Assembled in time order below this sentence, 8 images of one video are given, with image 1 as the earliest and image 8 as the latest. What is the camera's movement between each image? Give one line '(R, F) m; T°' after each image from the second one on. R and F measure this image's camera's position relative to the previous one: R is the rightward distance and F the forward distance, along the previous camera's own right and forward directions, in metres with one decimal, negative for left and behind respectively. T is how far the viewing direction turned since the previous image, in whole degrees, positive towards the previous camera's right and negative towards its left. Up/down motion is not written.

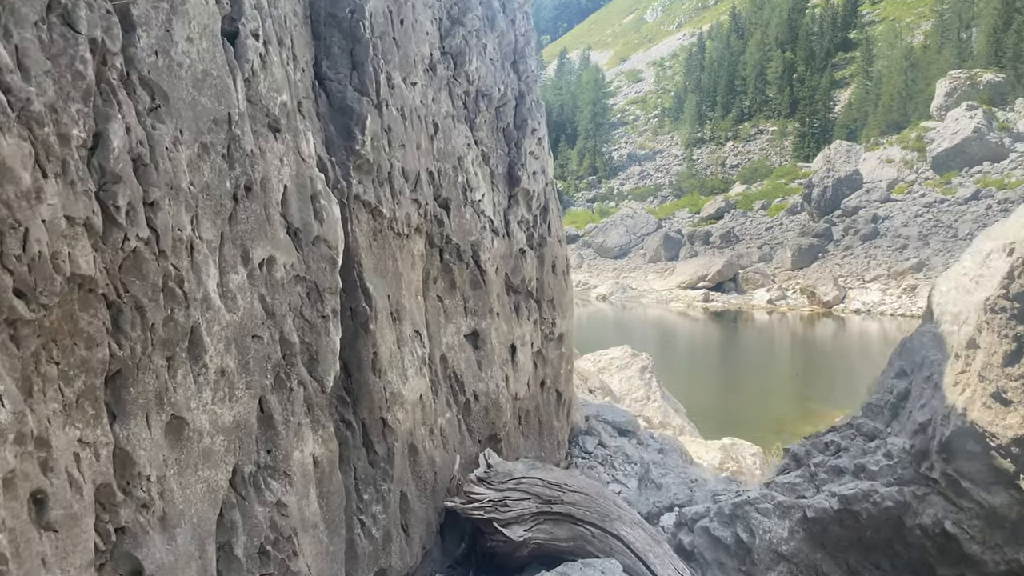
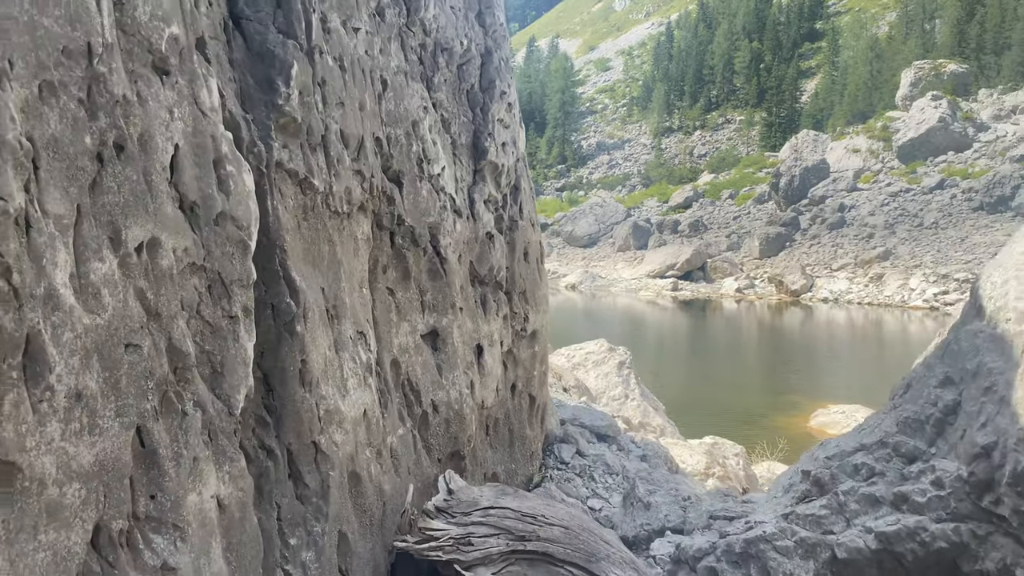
(0.0, +1.0) m; +2°
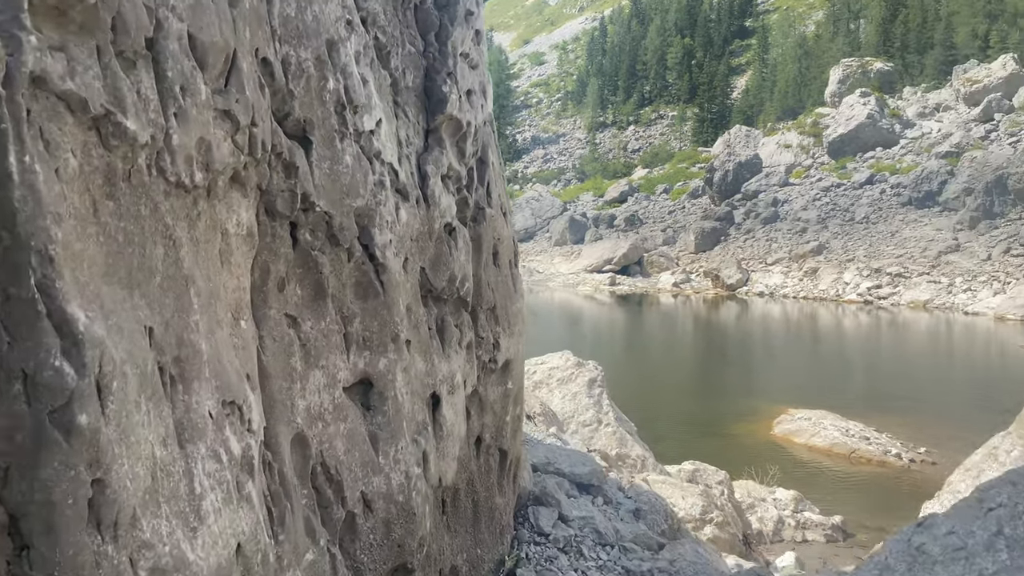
(-0.2, +2.0) m; +4°
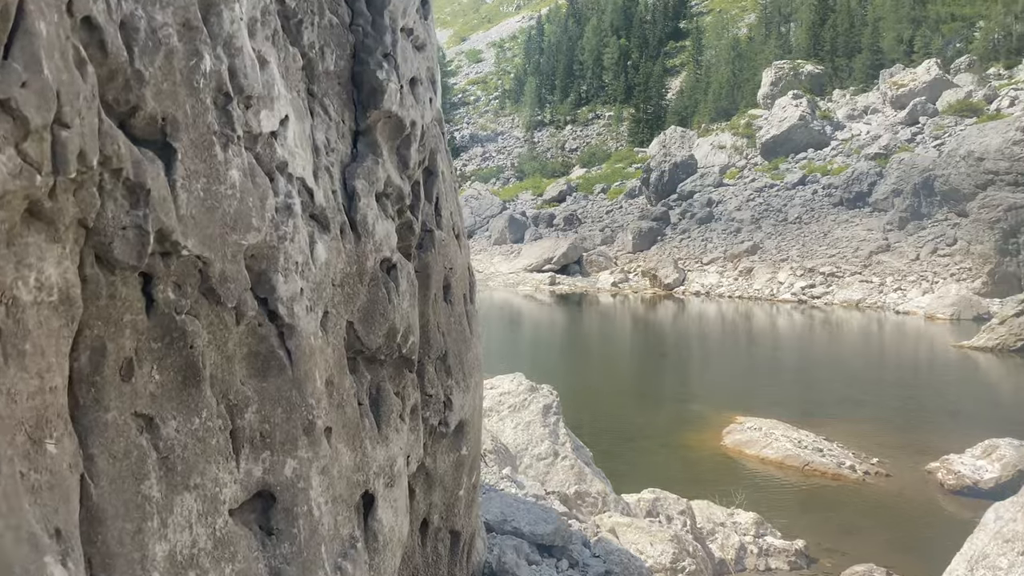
(-0.1, +1.0) m; +4°
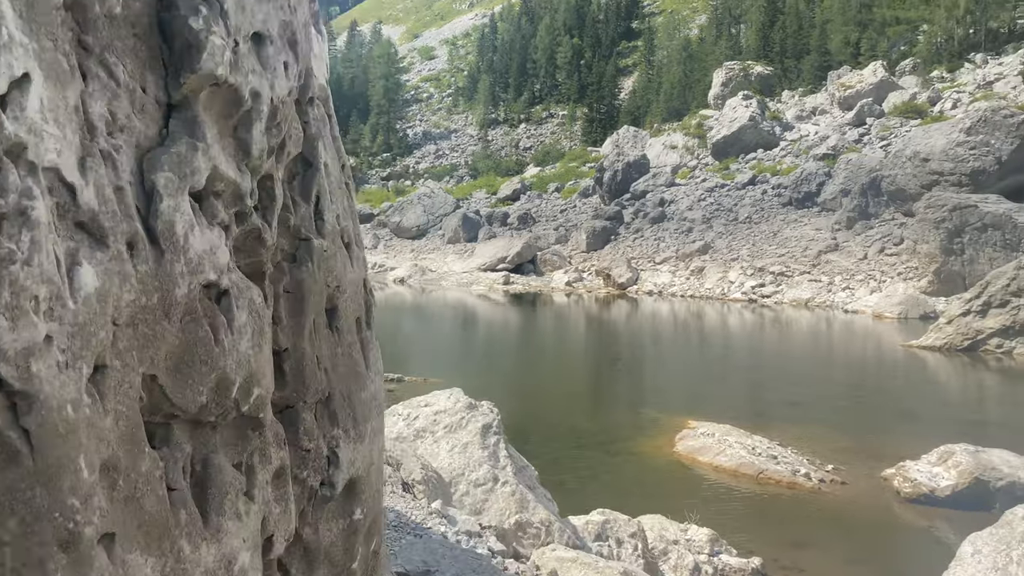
(+0.2, +0.8) m; +3°
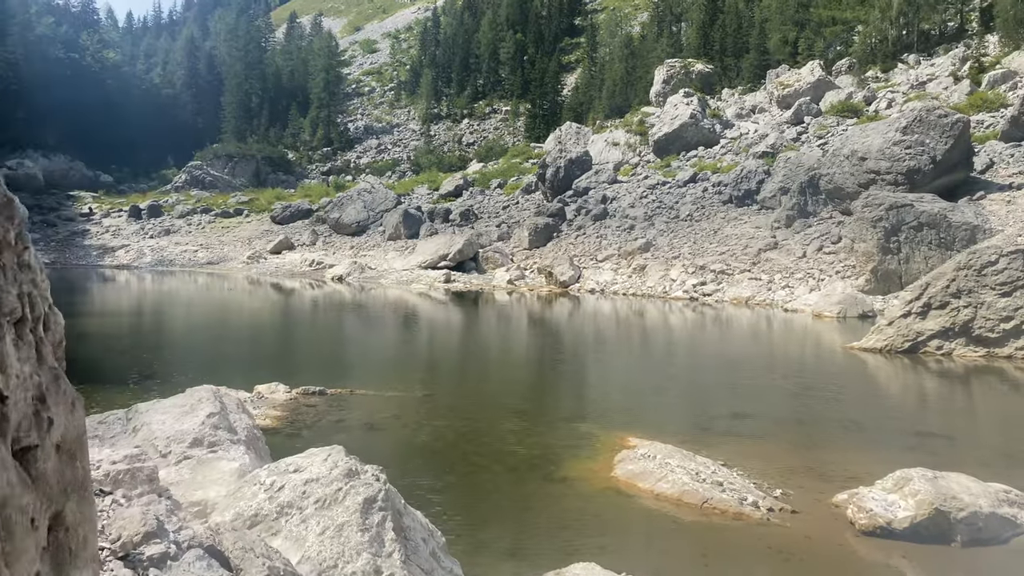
(+0.4, +1.7) m; +4°
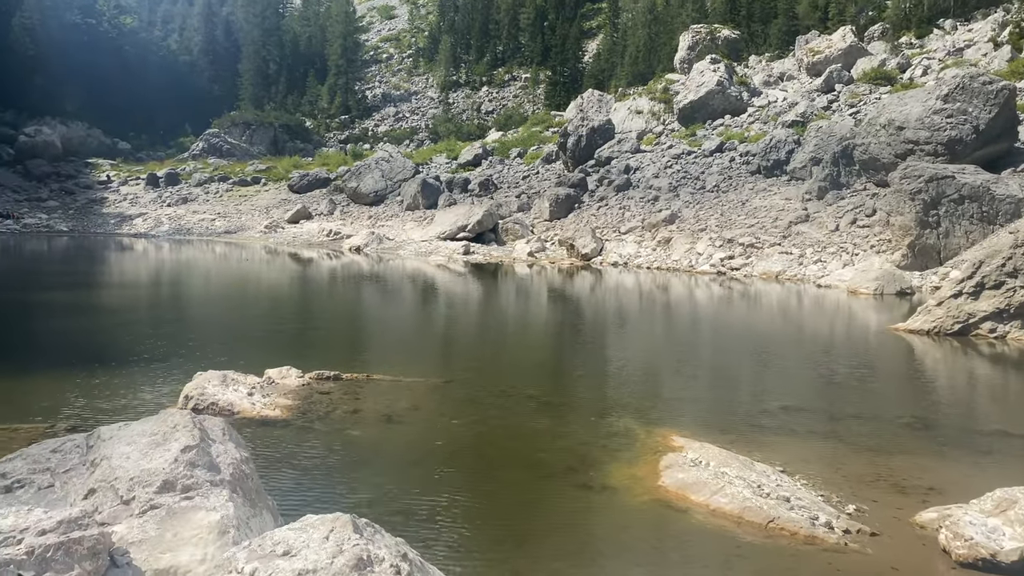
(-0.3, +2.0) m; -1°
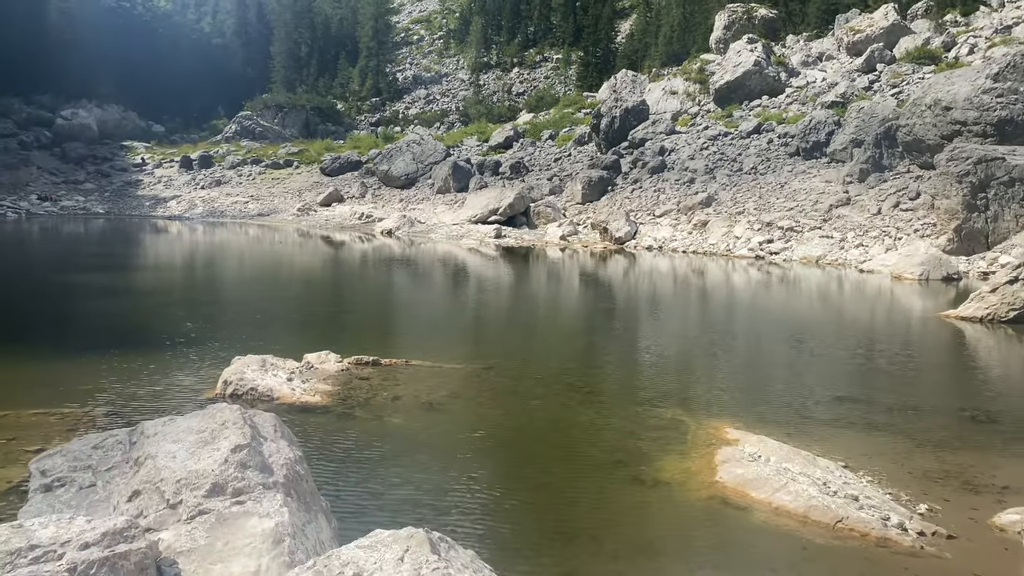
(-0.4, +0.6) m; -2°
